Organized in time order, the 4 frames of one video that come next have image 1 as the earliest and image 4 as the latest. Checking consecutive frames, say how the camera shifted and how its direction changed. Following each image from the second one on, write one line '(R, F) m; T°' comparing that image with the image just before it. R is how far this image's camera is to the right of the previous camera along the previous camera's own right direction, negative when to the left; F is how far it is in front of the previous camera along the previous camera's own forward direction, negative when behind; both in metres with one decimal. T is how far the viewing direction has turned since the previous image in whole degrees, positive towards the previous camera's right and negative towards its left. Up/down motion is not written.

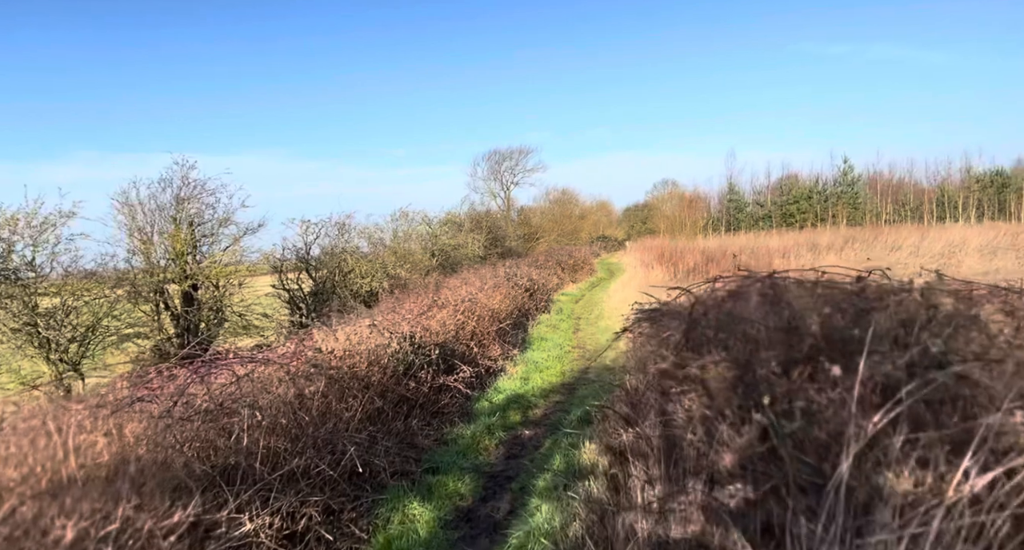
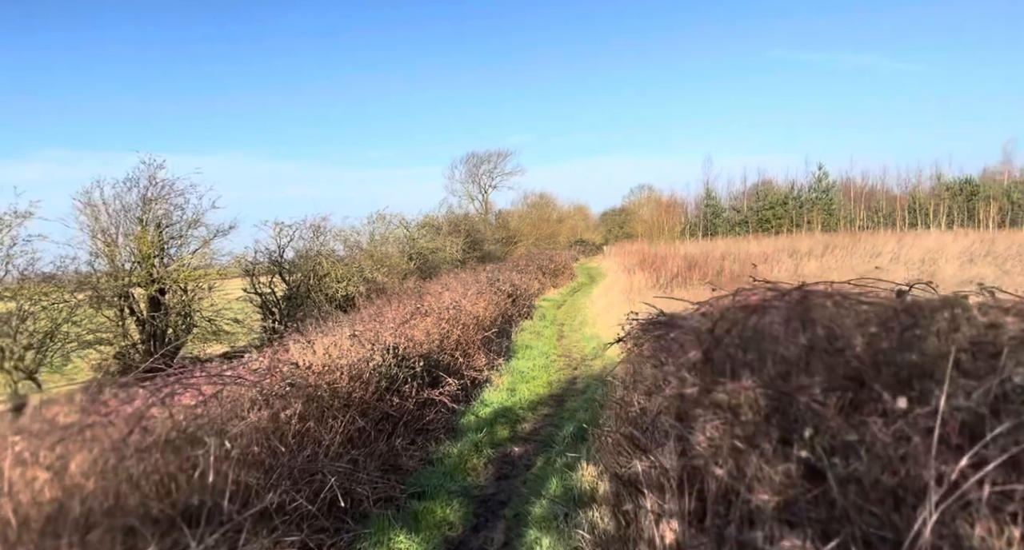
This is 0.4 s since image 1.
(-0.2, +0.6) m; +2°
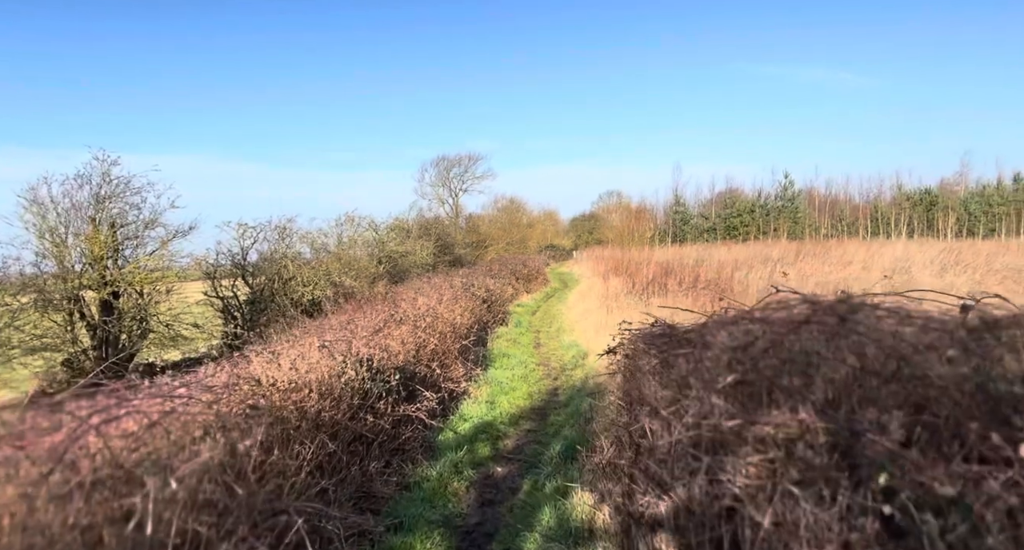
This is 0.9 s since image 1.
(-0.2, +0.7) m; +3°
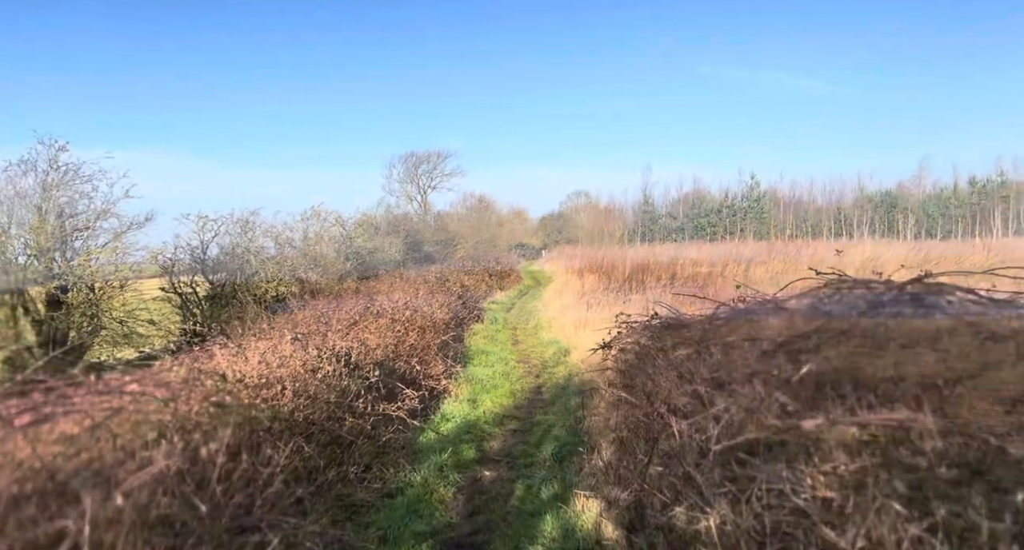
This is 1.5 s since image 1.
(-0.3, +0.7) m; +3°
